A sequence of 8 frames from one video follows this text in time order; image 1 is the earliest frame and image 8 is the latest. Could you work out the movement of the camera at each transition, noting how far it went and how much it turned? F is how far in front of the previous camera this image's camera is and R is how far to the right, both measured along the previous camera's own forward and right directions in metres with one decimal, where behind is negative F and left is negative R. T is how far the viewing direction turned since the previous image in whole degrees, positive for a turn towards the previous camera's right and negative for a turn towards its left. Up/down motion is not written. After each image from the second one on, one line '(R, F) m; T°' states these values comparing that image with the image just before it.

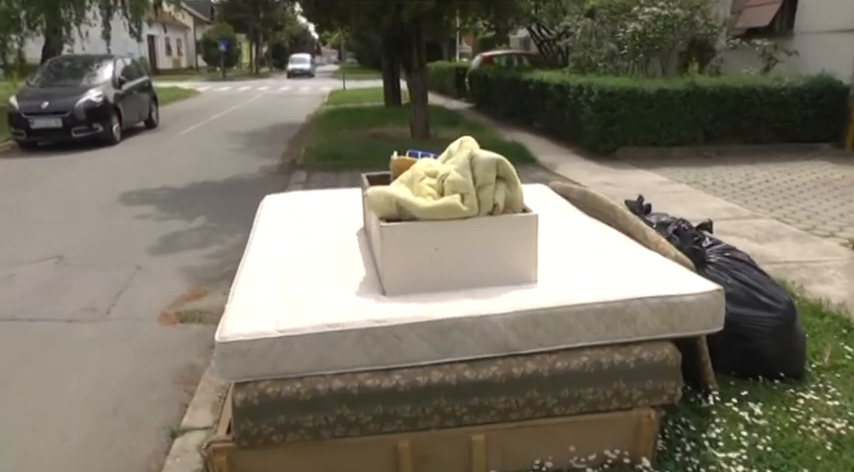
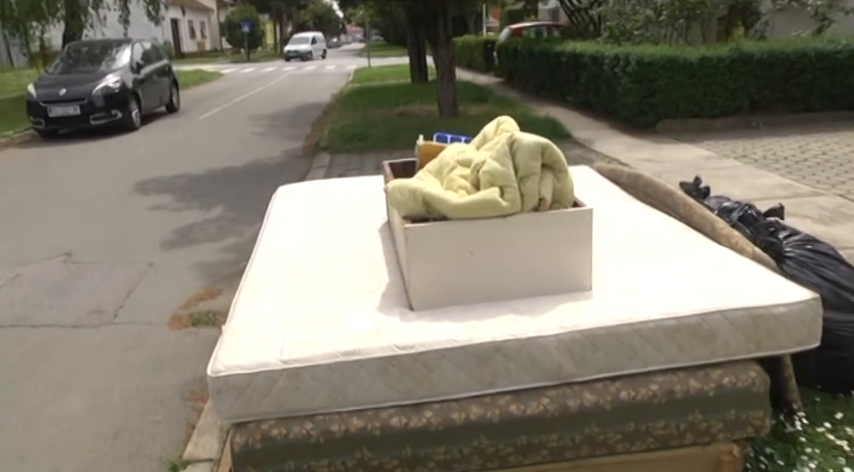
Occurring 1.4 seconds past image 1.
(0.0, +0.4) m; -3°
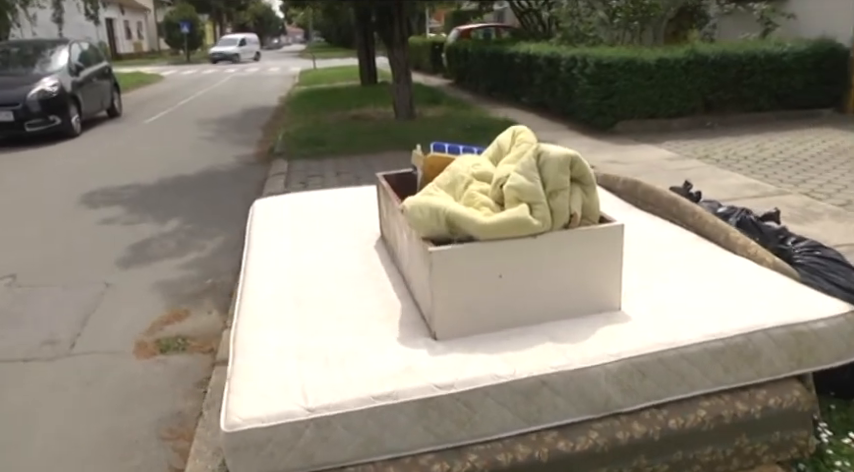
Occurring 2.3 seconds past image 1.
(-0.3, +0.2) m; +5°
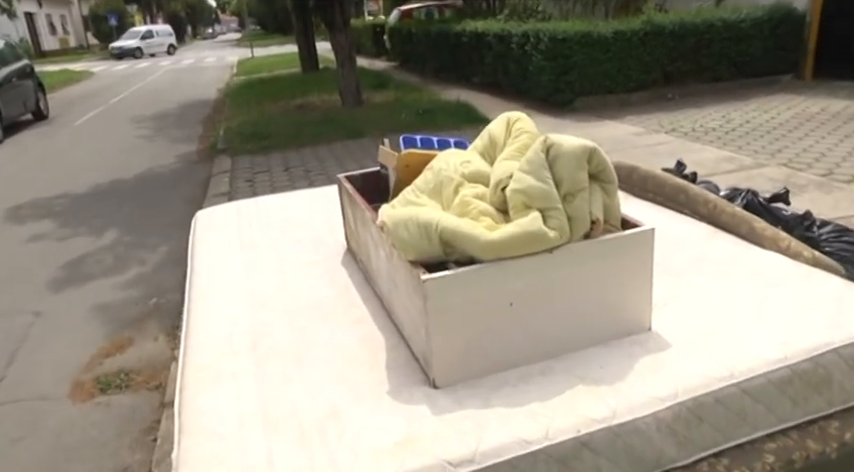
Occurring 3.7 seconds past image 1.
(-0.1, +0.5) m; +4°
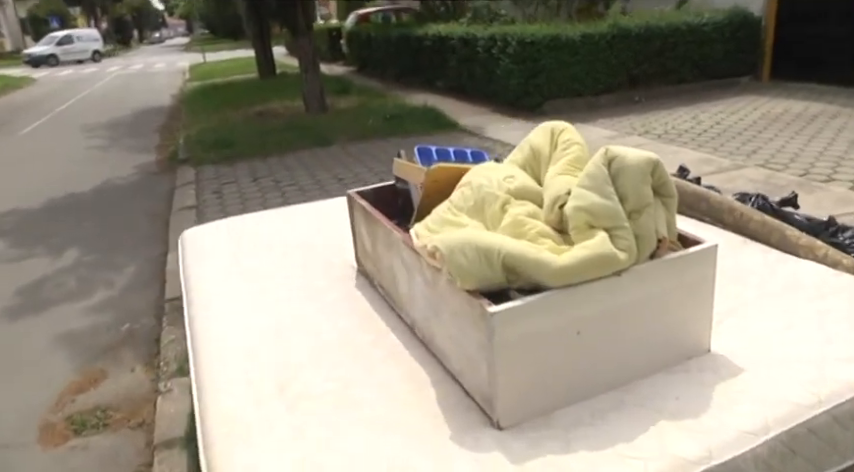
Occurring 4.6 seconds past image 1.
(-0.2, +0.2) m; +4°
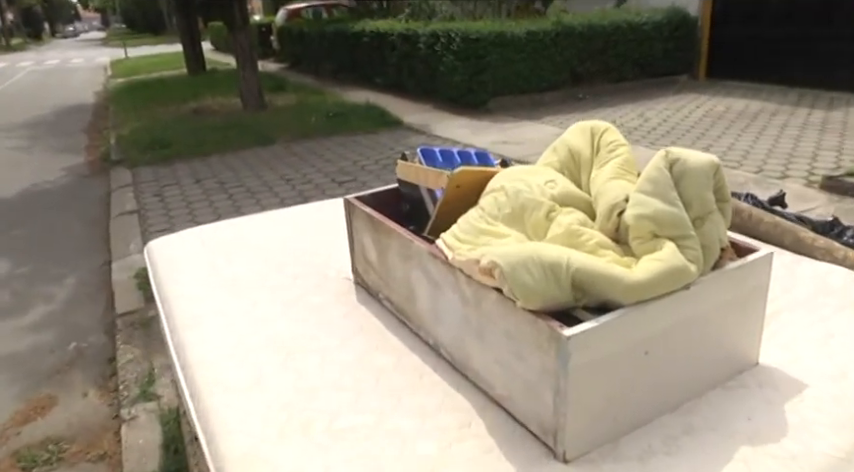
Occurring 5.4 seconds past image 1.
(-0.3, +0.2) m; +6°
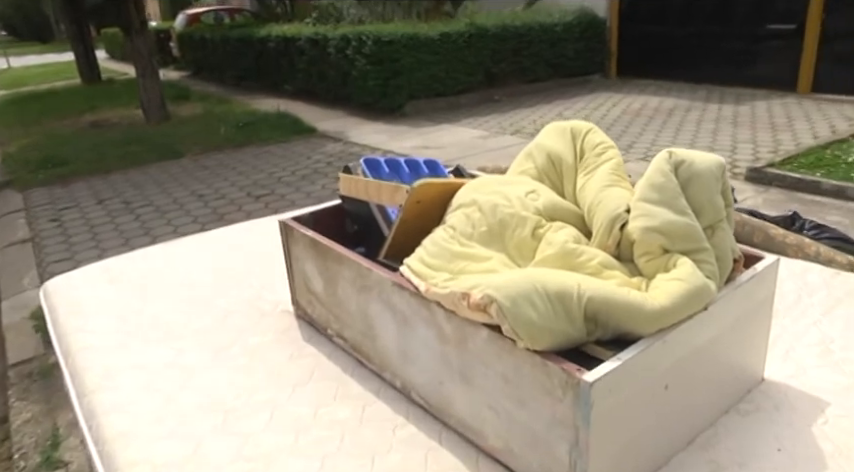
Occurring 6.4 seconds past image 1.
(-0.1, +0.3) m; +7°
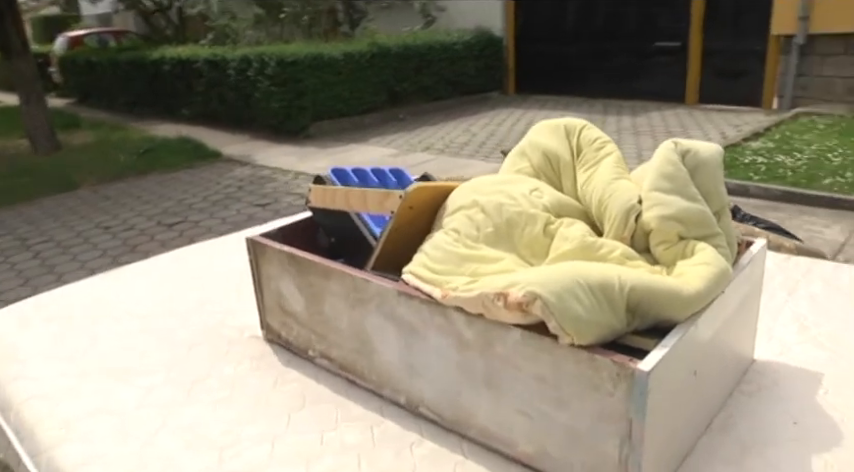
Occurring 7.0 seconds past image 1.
(-0.2, +0.1) m; +9°
